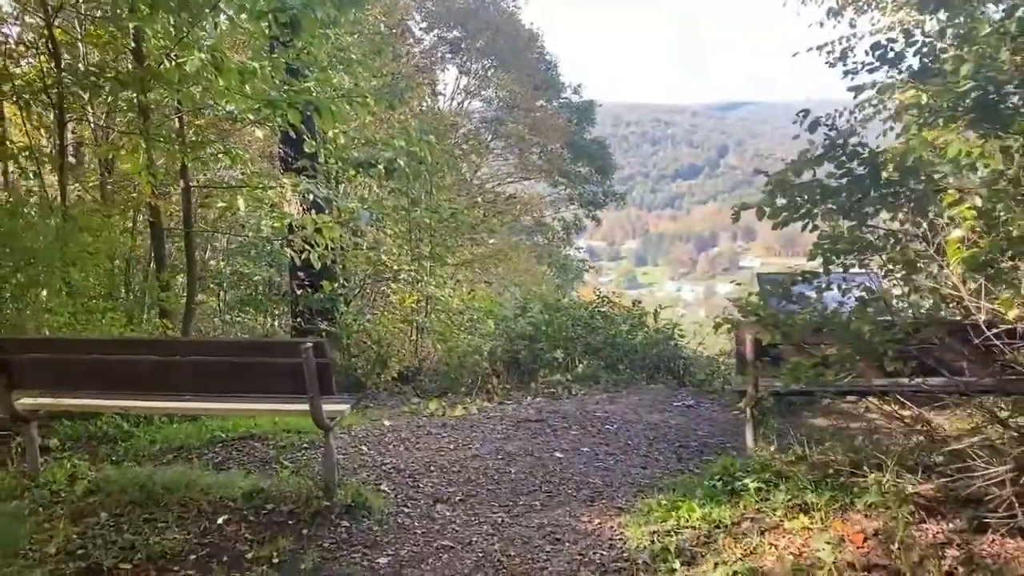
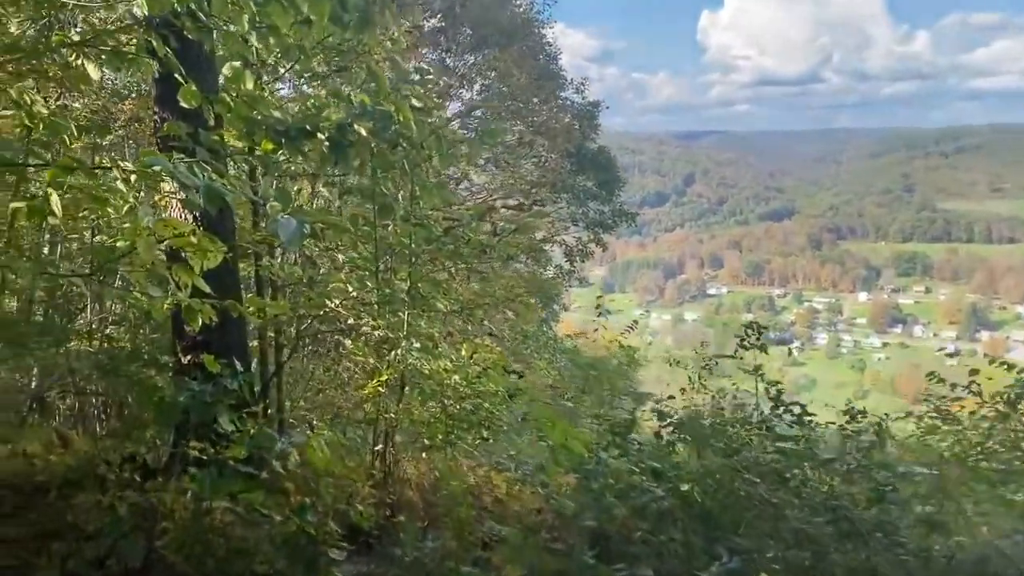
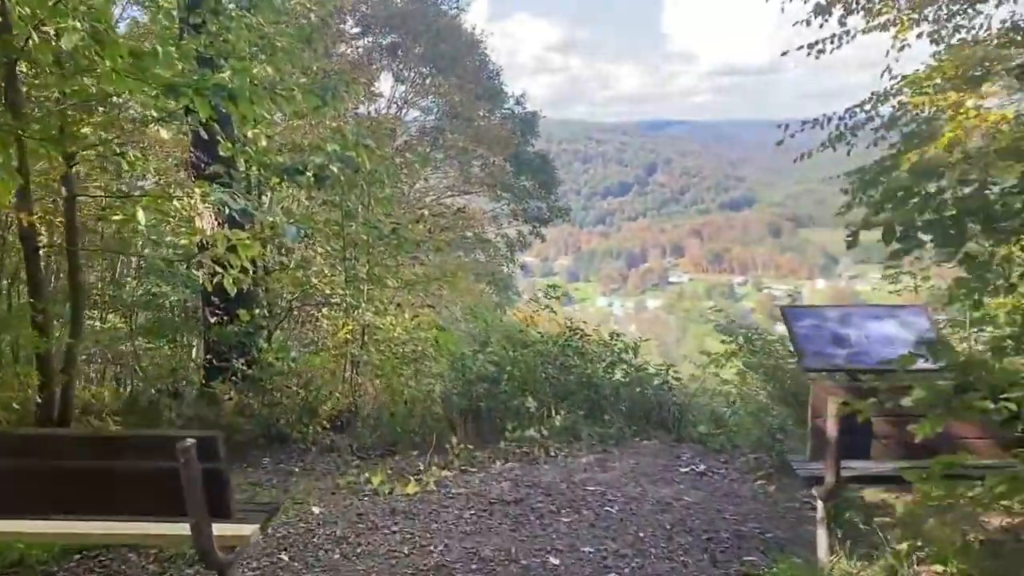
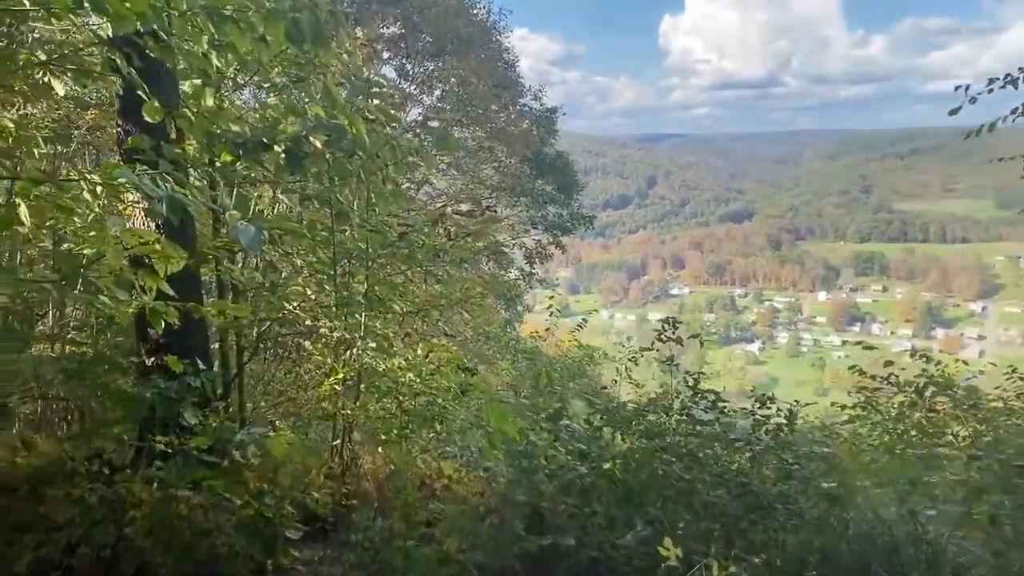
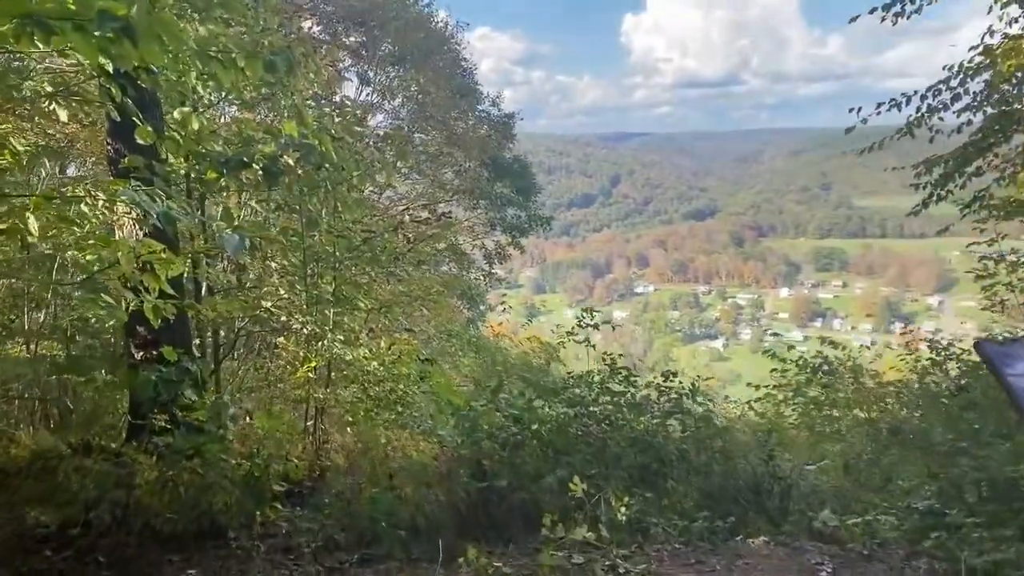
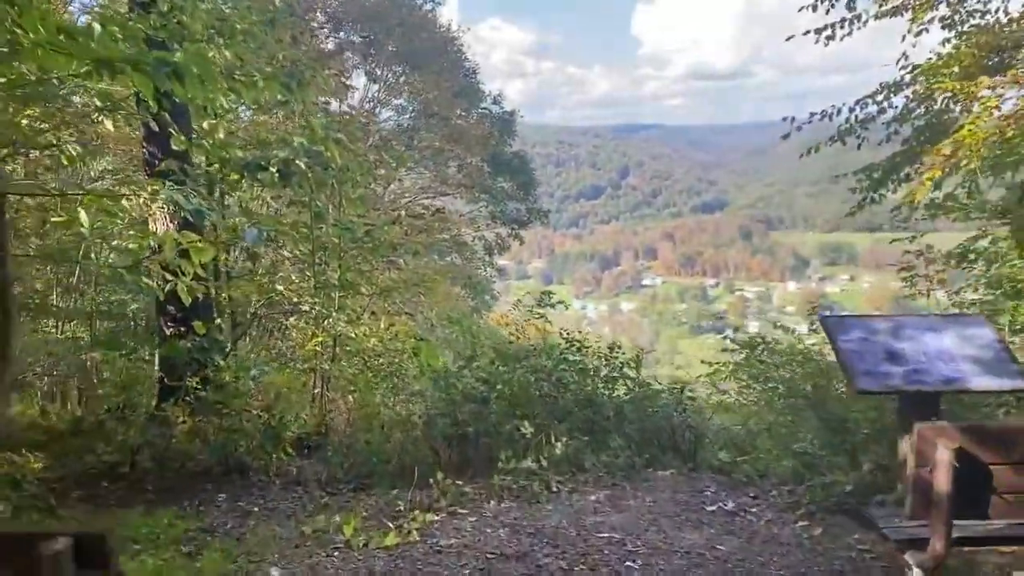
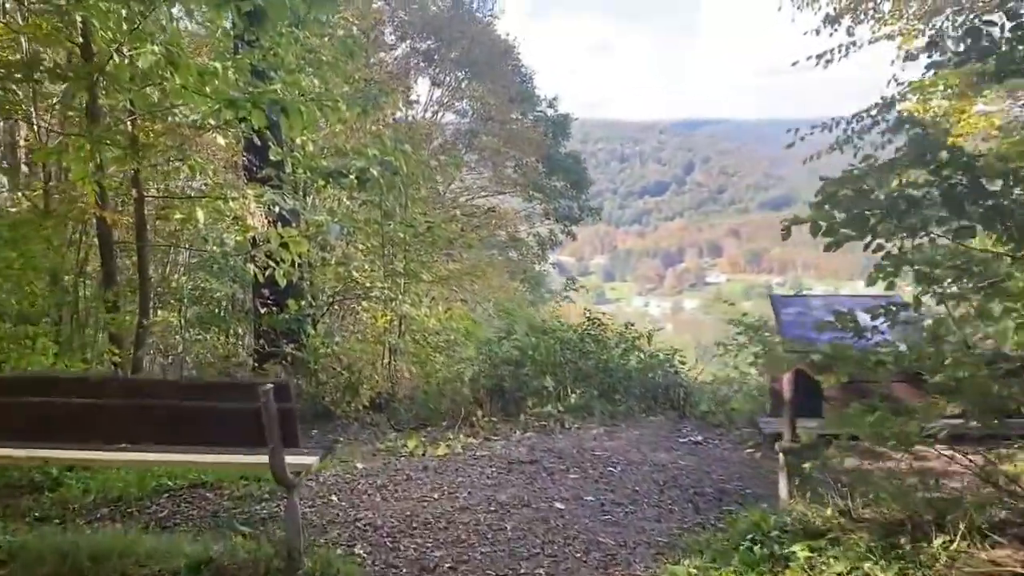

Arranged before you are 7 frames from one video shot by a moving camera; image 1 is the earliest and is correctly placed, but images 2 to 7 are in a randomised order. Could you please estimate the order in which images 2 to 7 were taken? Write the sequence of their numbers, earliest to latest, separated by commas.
7, 3, 6, 5, 4, 2
